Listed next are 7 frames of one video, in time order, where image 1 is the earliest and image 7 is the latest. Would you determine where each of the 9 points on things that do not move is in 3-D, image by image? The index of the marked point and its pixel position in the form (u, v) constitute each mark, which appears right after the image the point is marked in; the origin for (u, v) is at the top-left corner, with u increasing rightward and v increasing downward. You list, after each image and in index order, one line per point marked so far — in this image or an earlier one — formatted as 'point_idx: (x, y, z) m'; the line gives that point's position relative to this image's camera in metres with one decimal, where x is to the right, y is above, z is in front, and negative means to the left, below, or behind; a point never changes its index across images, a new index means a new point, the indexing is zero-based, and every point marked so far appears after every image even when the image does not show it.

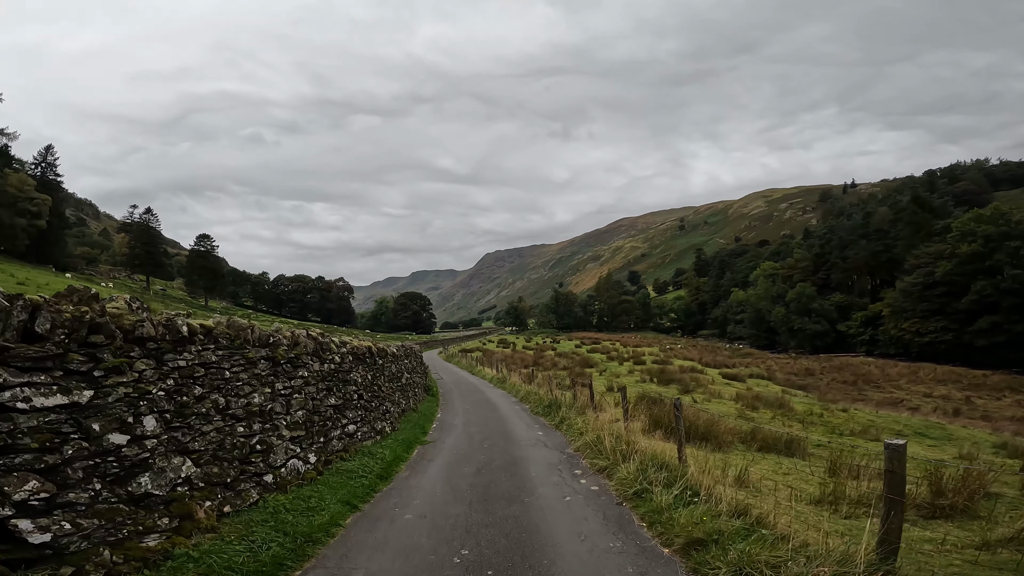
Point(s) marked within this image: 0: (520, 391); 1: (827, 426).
0: (+0.4, -4.4, +19.7) m
1: (+12.6, -5.5, +19.0) m
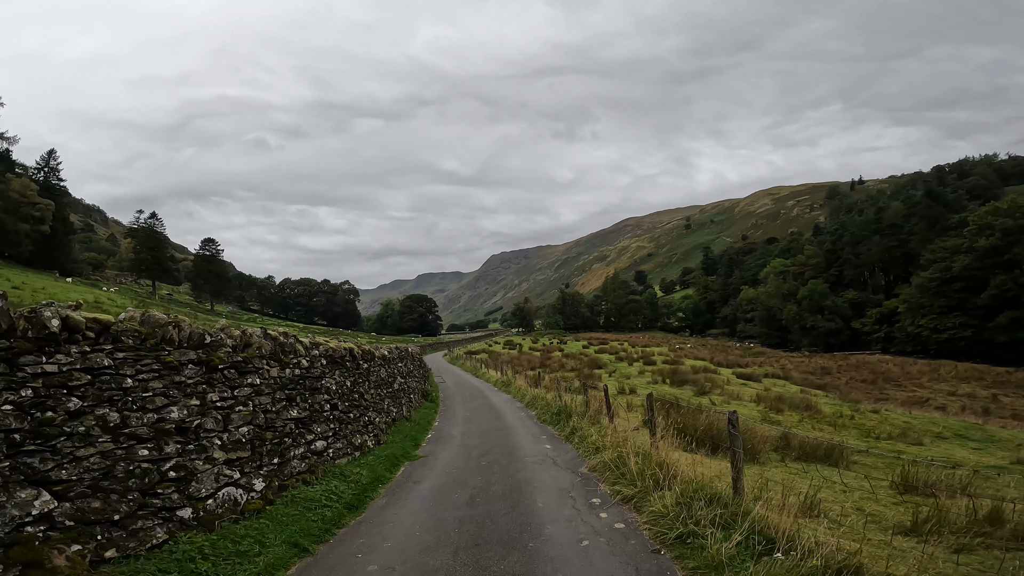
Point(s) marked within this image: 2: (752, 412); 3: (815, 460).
0: (+0.6, -4.2, +18.4) m
1: (+12.8, -5.2, +17.5) m
2: (+9.6, -4.9, +19.3) m
3: (+7.5, -4.1, +11.6) m
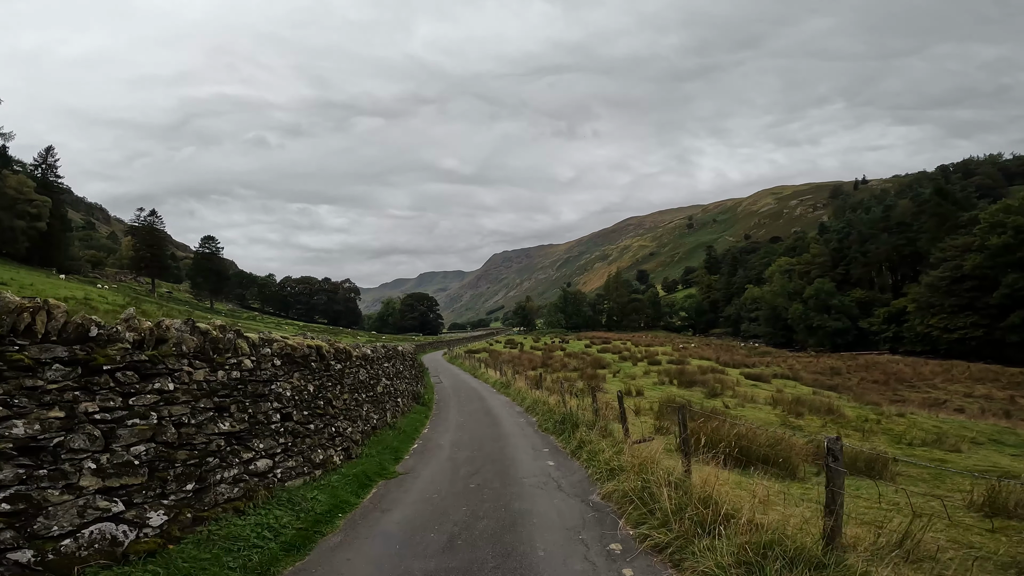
0: (+0.5, -4.0, +17.1) m
1: (+12.7, -5.0, +16.1) m
2: (+9.5, -4.7, +17.9) m
3: (+7.4, -4.0, +10.2) m
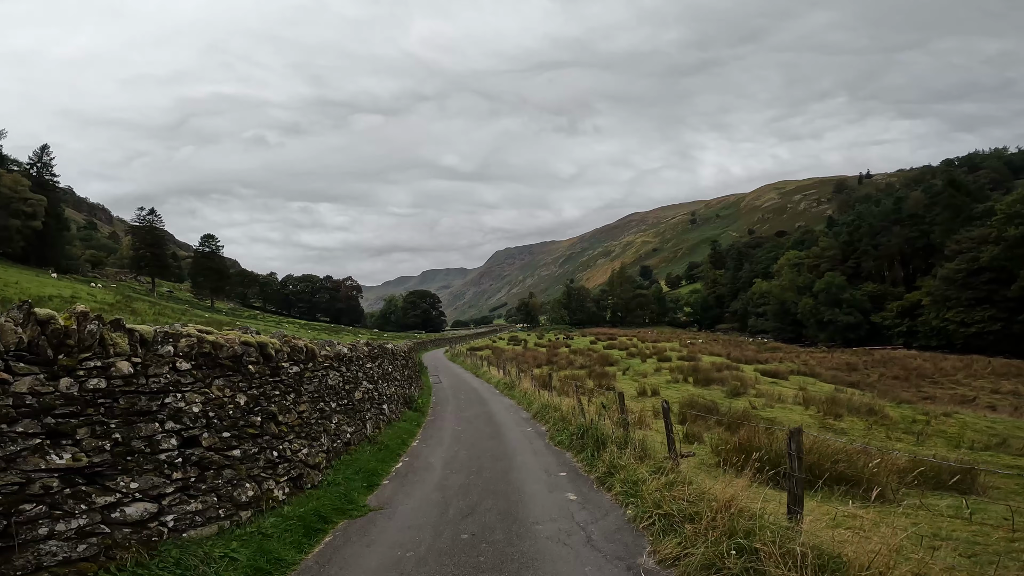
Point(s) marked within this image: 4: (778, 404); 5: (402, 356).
0: (+0.7, -3.6, +15.2) m
1: (+12.9, -4.5, +14.2) m
2: (+9.7, -4.3, +16.1) m
3: (+7.6, -3.6, +8.4) m
4: (+10.5, -4.5, +18.9) m
5: (-4.6, -2.8, +19.8) m
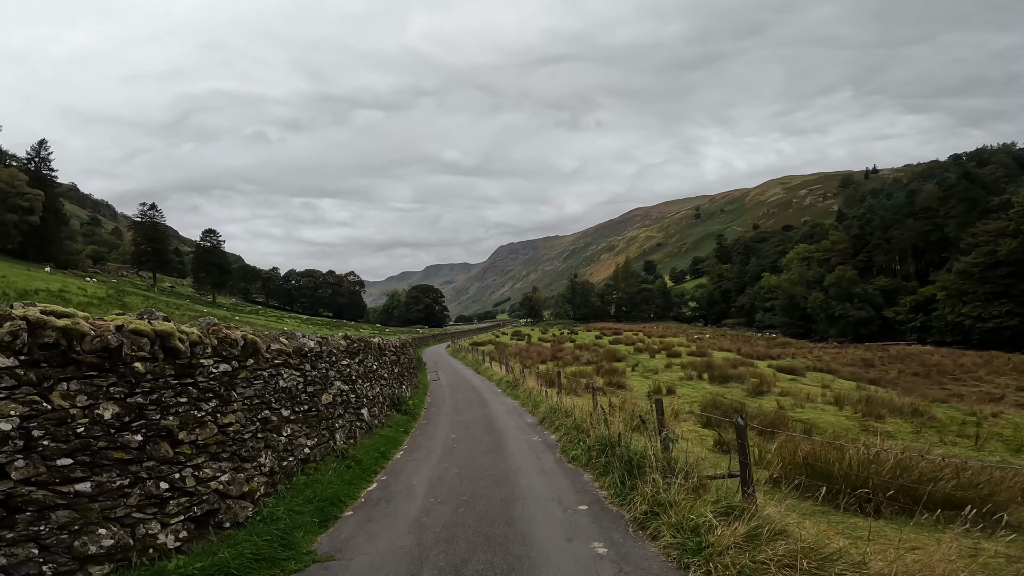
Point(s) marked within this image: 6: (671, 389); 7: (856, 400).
0: (+0.8, -3.3, +13.6) m
1: (+13.0, -4.2, +12.6) m
2: (+9.8, -3.9, +14.4) m
3: (+7.6, -3.3, +6.7) m
4: (+10.7, -4.1, +17.2) m
5: (-4.5, -2.4, +18.3) m
6: (+6.4, -4.0, +19.1) m
7: (+13.1, -4.3, +18.3) m
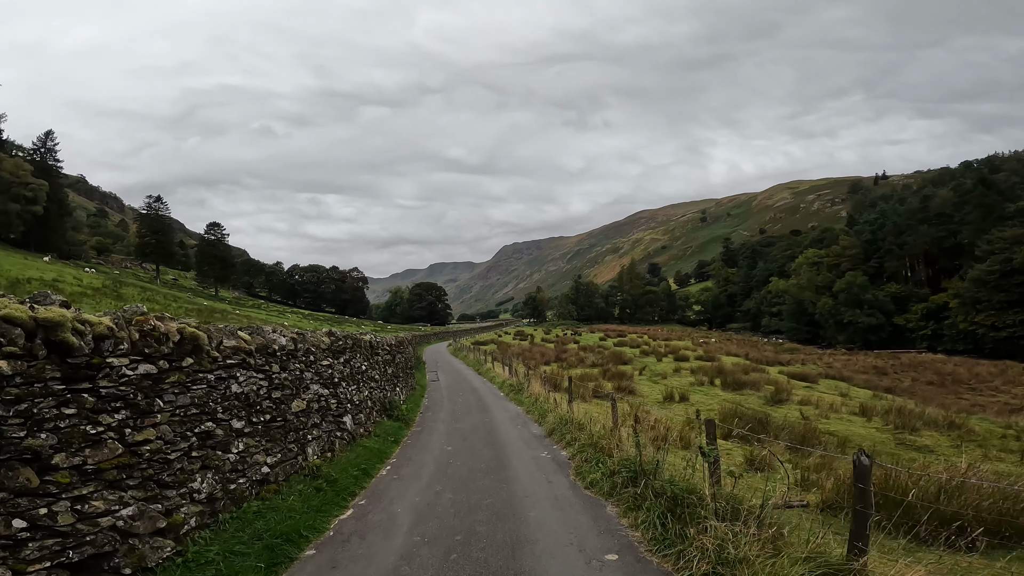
0: (+0.9, -3.2, +12.5) m
1: (+13.0, -4.3, +11.4) m
2: (+9.9, -4.0, +13.2) m
3: (+7.7, -3.3, +5.6) m
4: (+10.8, -4.2, +16.0) m
5: (-4.3, -2.2, +17.2) m
6: (+6.5, -4.0, +18.0) m
7: (+13.2, -4.4, +17.1) m
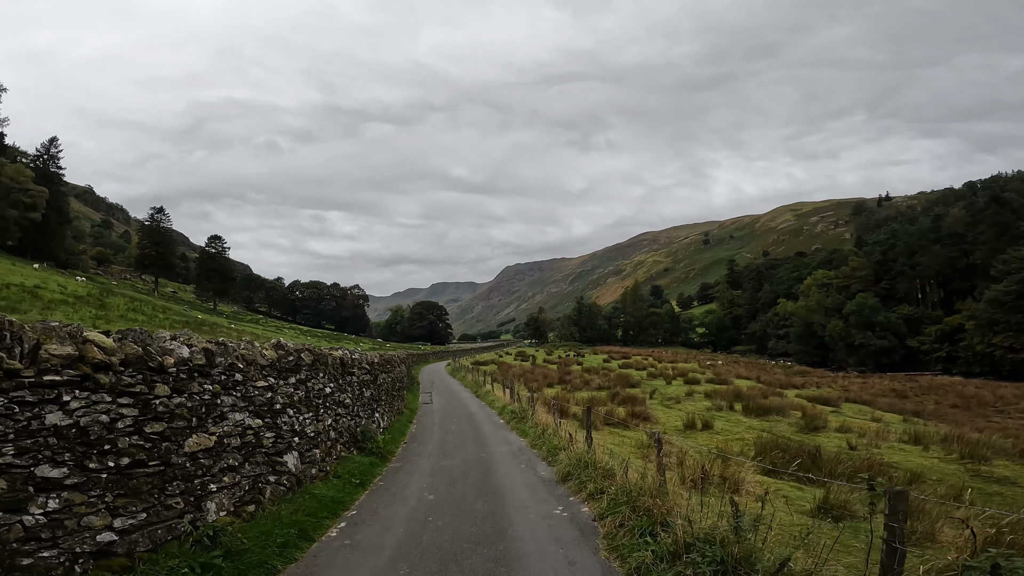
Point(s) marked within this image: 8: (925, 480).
0: (+0.9, -3.4, +10.5) m
1: (+13.1, -4.6, +9.2) m
2: (+9.9, -4.4, +11.1) m
3: (+7.7, -3.3, +3.5) m
4: (+10.8, -4.7, +13.9) m
5: (-4.3, -2.5, +15.2) m
6: (+6.5, -4.5, +15.9) m
7: (+13.2, -5.0, +15.0) m
8: (+8.4, -4.2, +9.9) m
